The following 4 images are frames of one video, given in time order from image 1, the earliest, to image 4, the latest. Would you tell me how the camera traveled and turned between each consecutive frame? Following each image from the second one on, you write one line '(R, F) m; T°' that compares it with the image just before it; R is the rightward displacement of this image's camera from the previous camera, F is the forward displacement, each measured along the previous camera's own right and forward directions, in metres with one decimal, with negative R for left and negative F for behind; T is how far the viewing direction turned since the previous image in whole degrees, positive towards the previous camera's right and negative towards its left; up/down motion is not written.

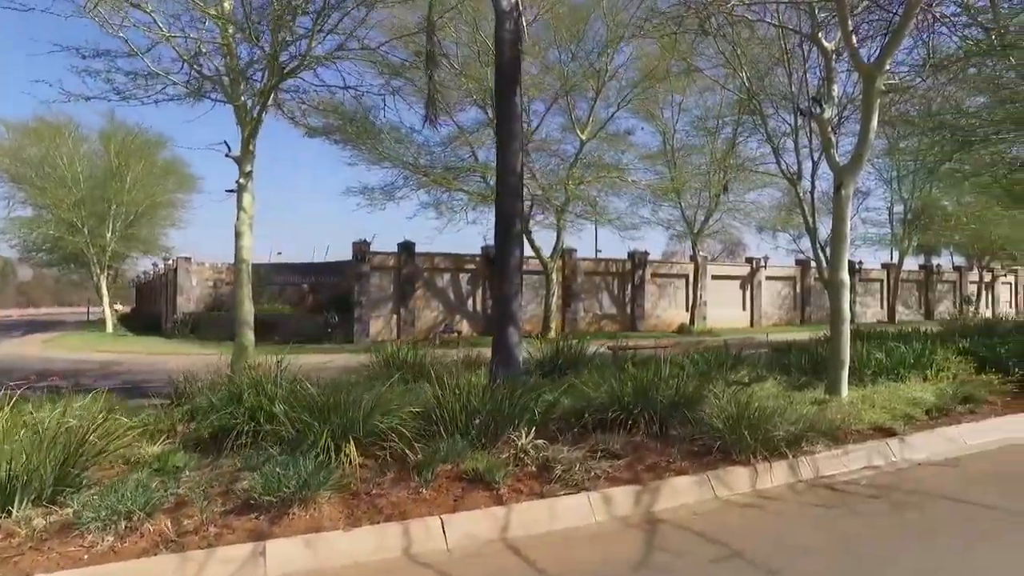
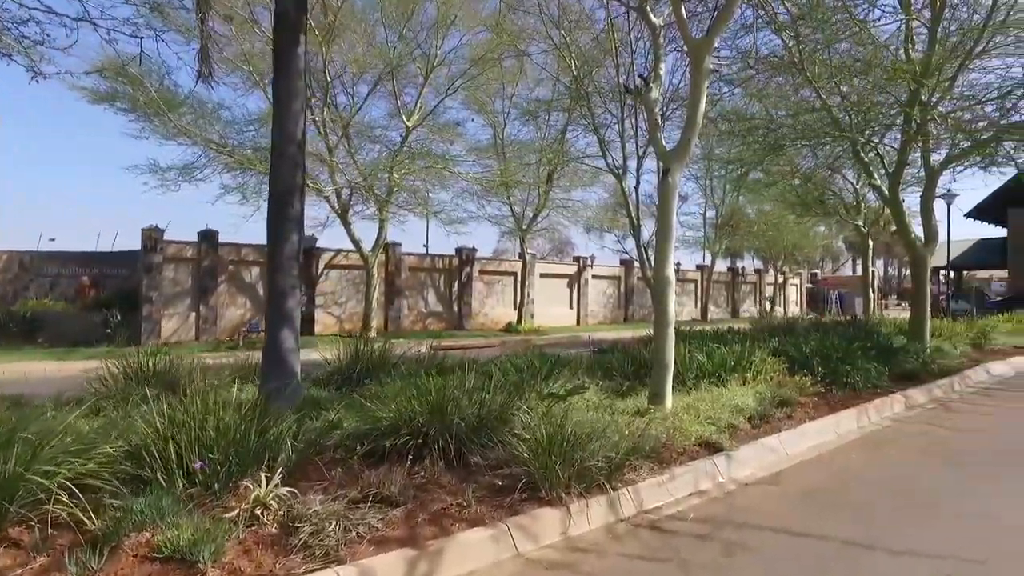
(+0.6, +1.3) m; +13°
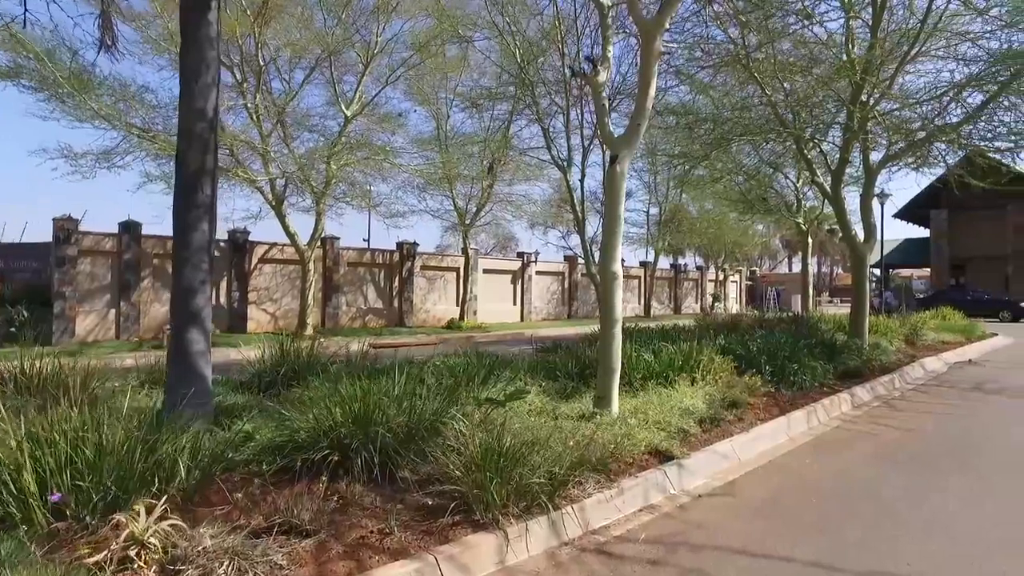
(+0.1, +0.5) m; +5°
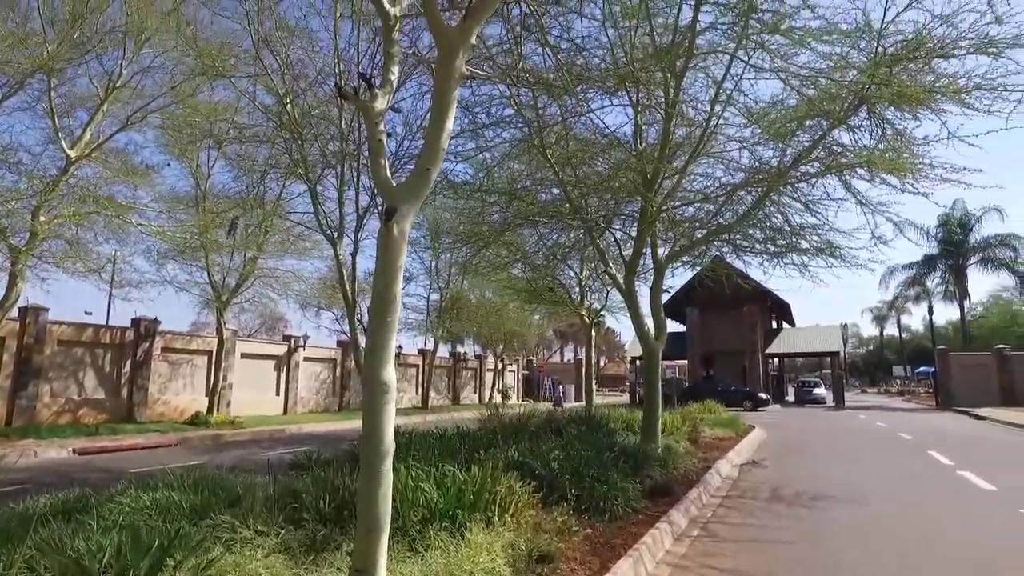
(+0.3, +2.1) m; +18°
